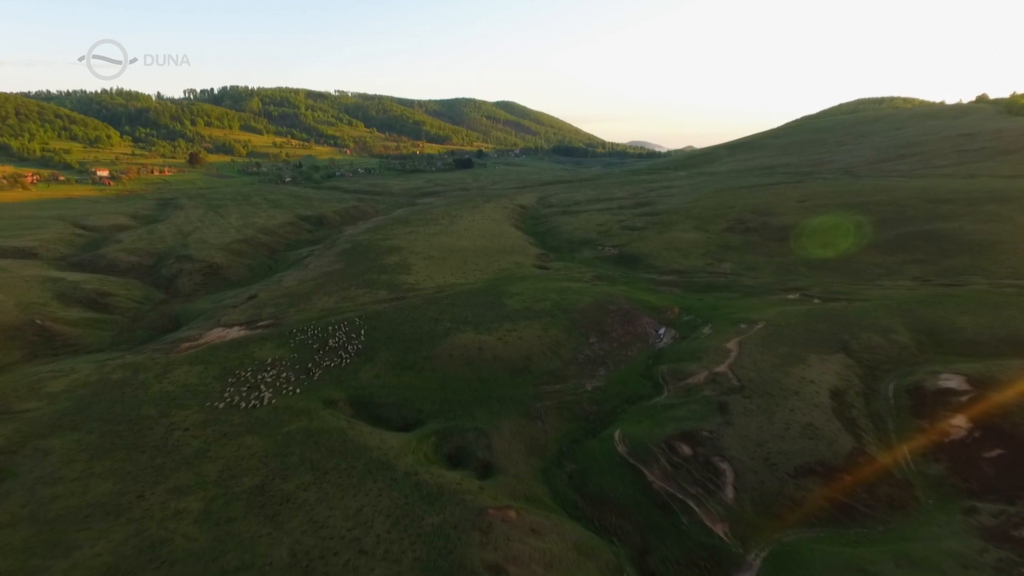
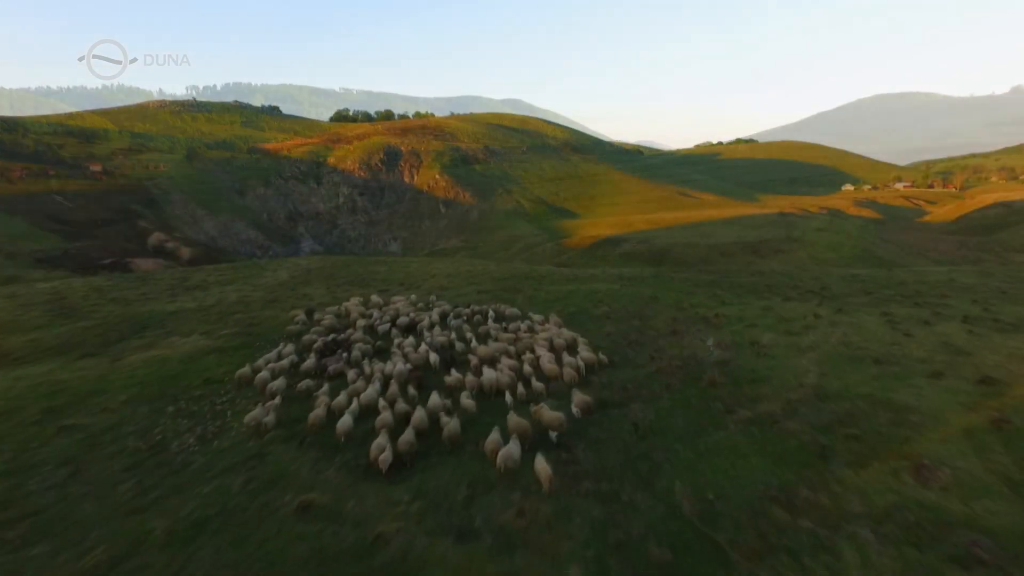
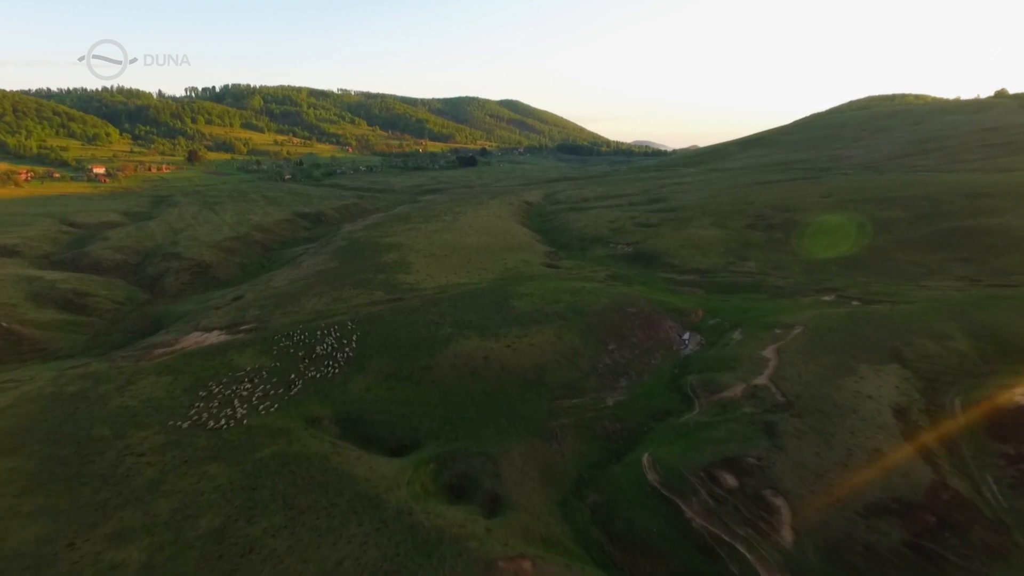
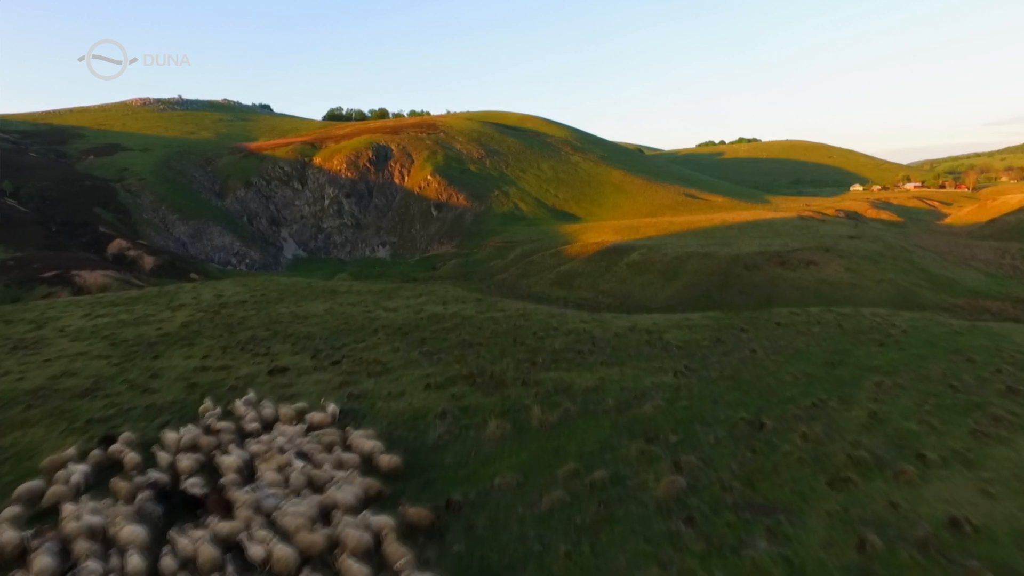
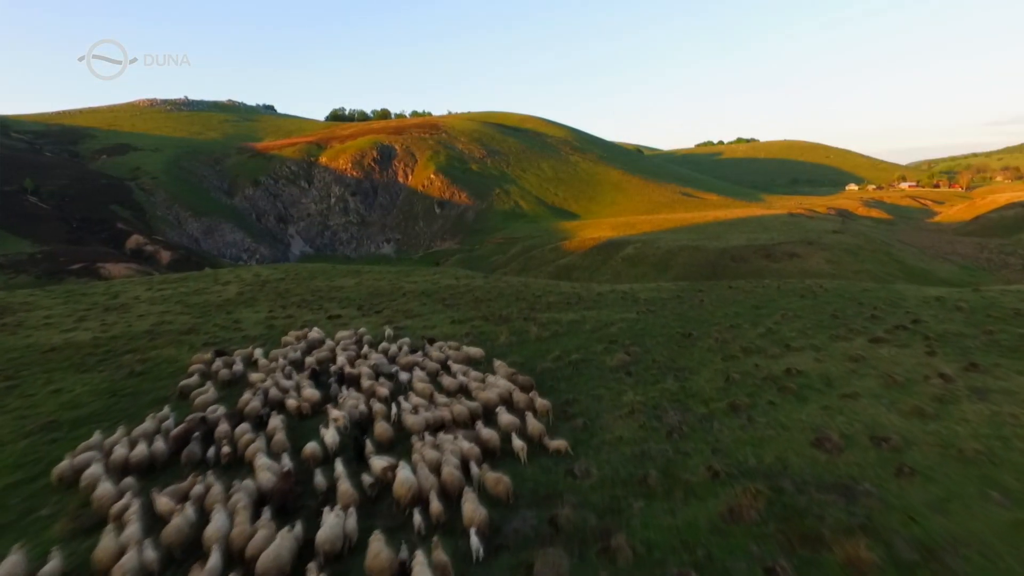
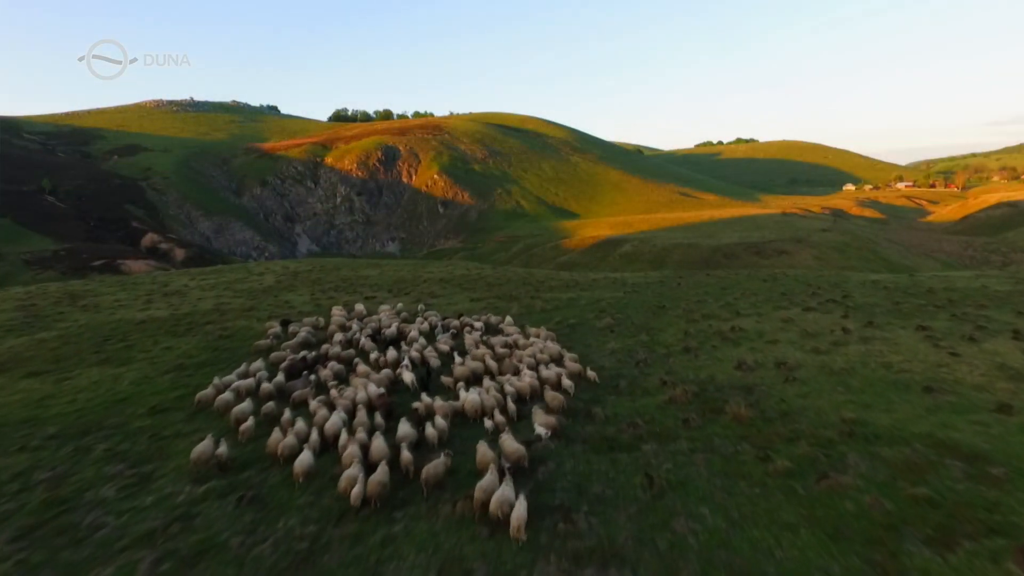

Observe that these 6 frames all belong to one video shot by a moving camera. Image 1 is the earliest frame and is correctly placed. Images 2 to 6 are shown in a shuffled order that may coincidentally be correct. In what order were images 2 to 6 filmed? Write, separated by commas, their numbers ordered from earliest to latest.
3, 2, 6, 5, 4
